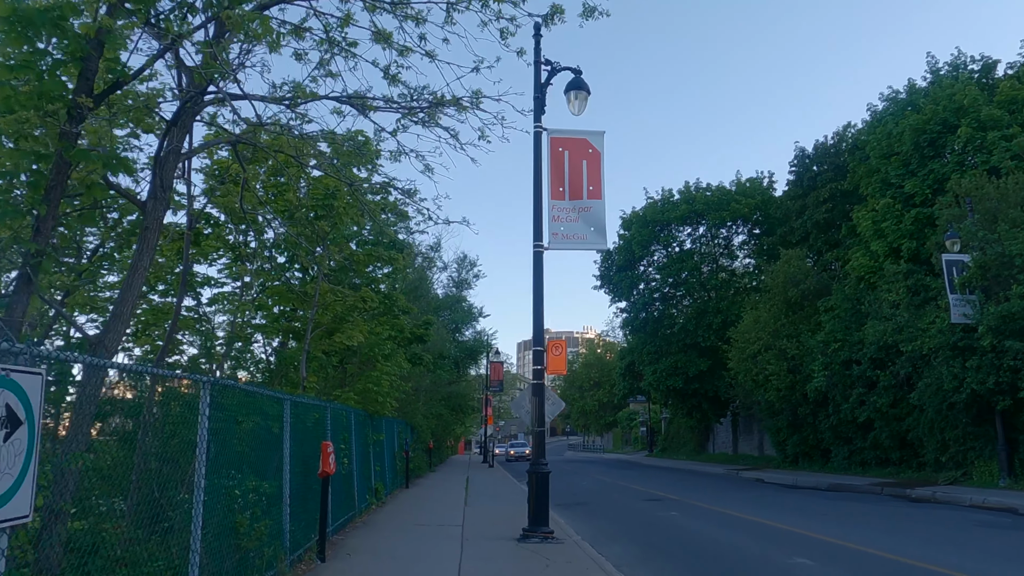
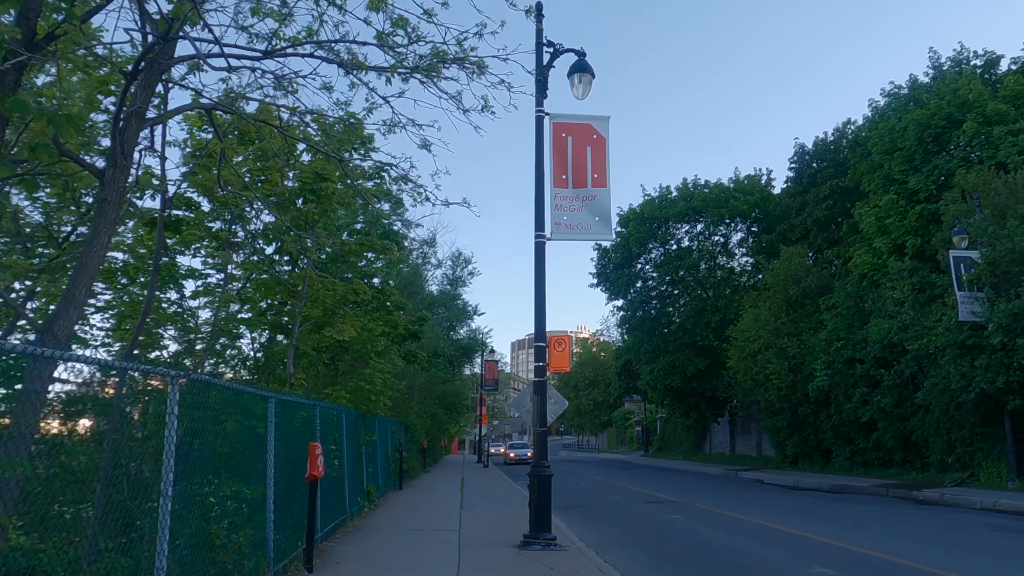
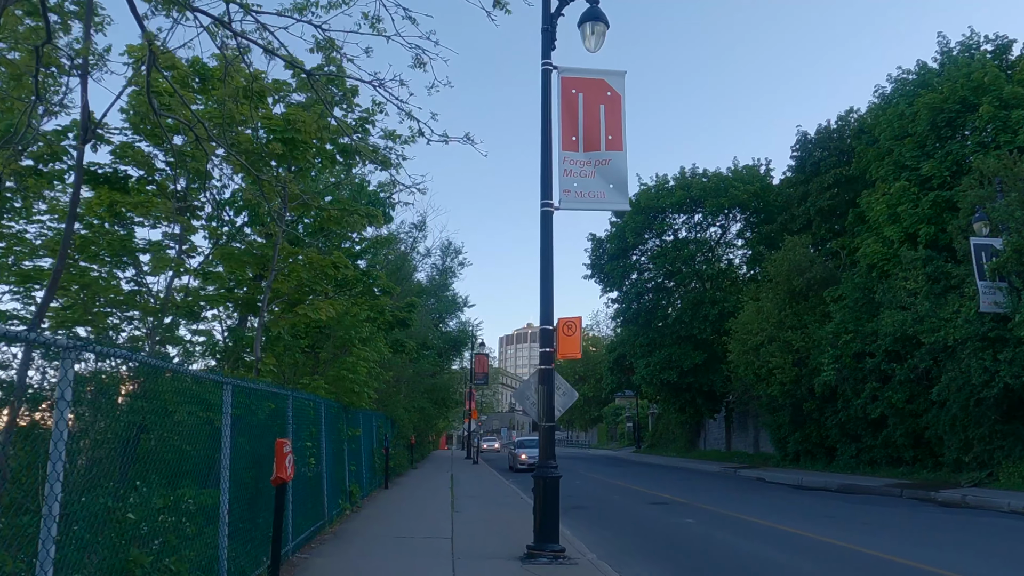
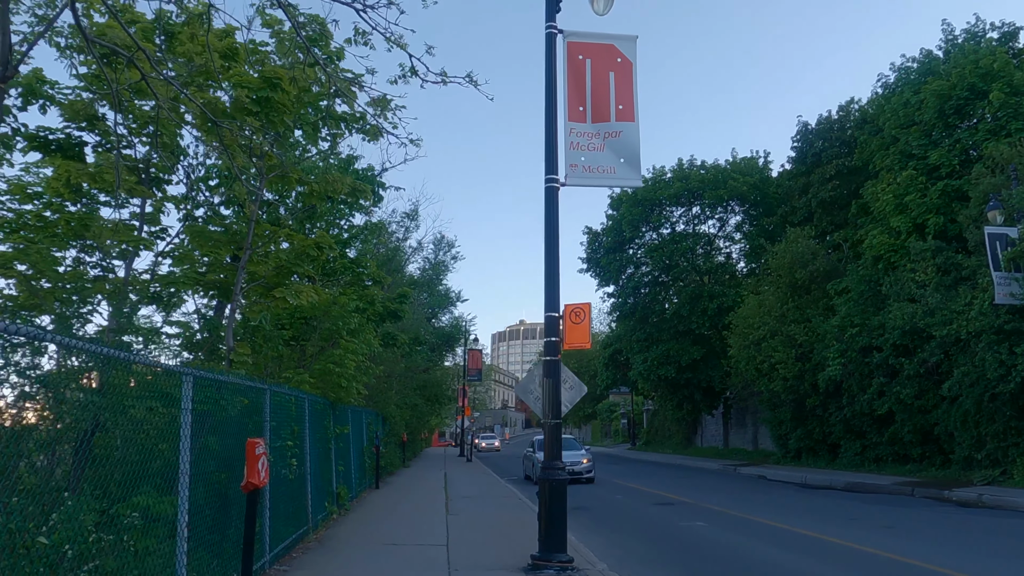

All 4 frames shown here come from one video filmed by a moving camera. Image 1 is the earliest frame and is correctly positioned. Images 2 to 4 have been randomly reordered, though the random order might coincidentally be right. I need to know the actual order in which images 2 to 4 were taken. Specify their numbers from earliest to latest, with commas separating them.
2, 3, 4
